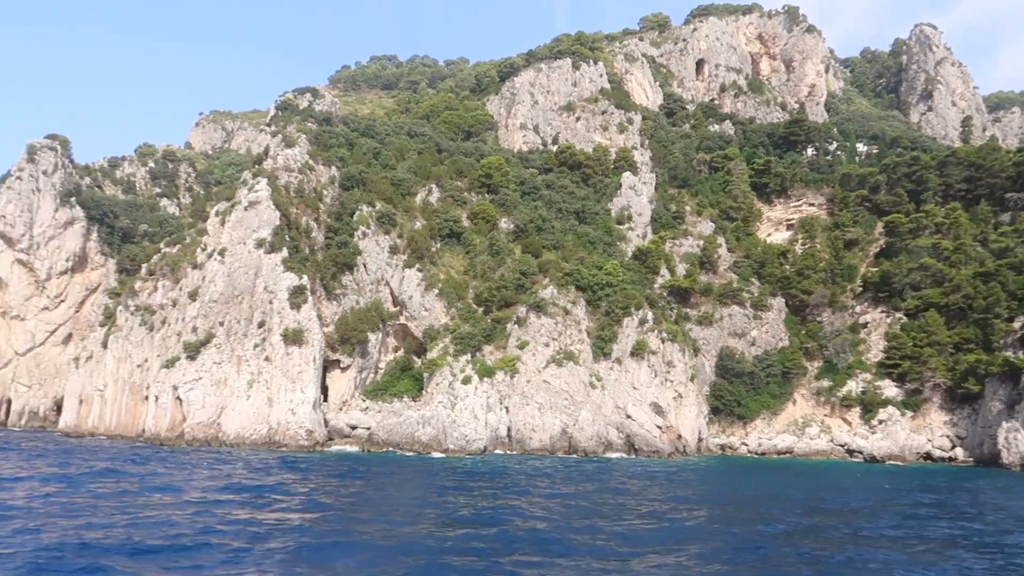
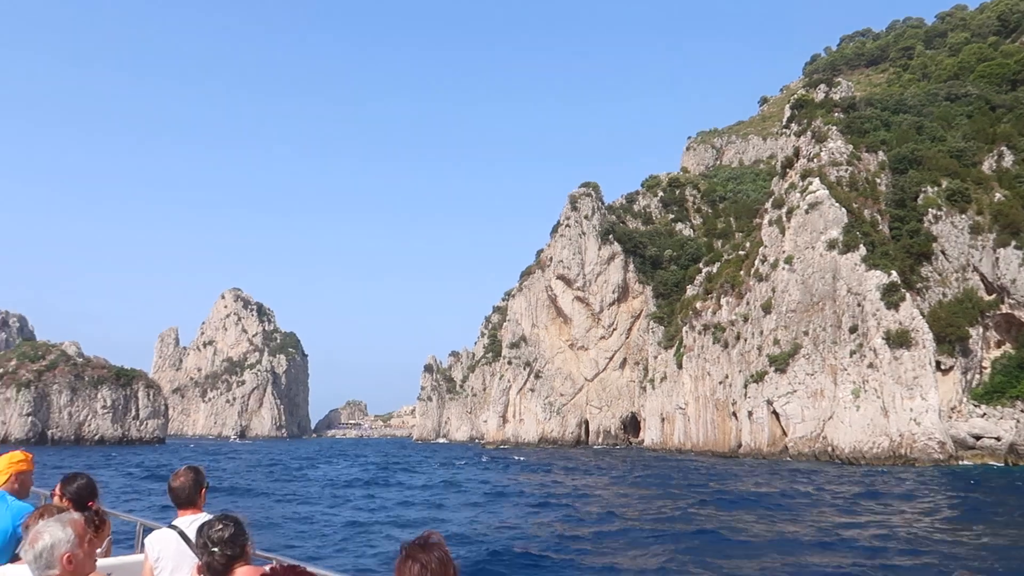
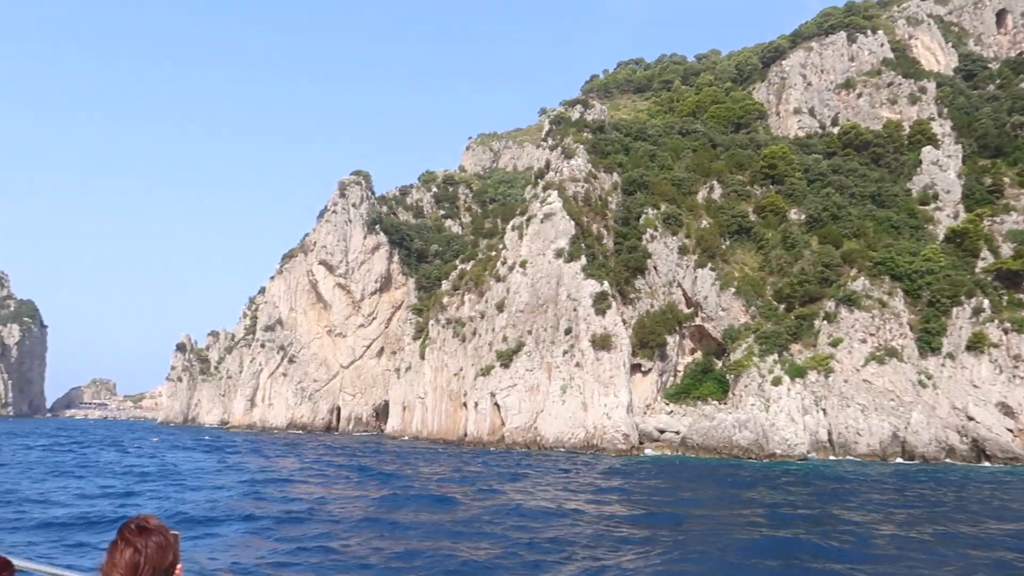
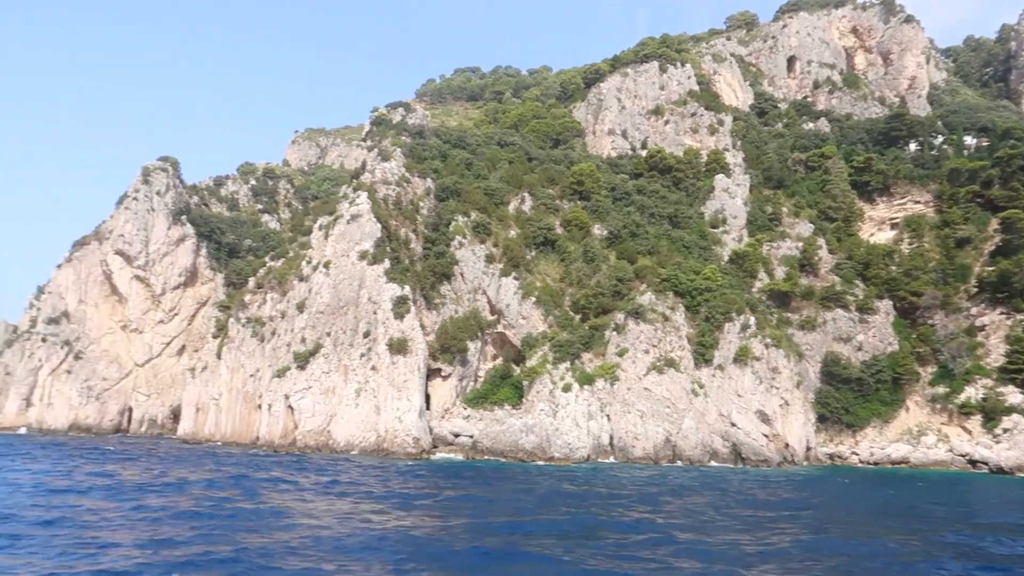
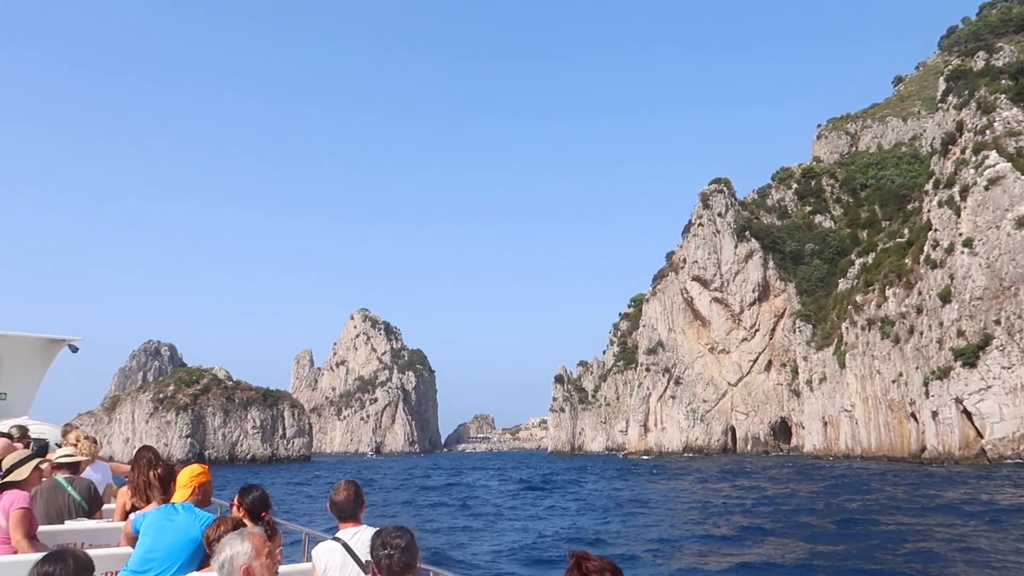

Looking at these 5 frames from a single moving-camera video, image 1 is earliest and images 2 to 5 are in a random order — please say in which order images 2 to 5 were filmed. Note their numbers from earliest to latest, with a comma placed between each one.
4, 3, 2, 5
